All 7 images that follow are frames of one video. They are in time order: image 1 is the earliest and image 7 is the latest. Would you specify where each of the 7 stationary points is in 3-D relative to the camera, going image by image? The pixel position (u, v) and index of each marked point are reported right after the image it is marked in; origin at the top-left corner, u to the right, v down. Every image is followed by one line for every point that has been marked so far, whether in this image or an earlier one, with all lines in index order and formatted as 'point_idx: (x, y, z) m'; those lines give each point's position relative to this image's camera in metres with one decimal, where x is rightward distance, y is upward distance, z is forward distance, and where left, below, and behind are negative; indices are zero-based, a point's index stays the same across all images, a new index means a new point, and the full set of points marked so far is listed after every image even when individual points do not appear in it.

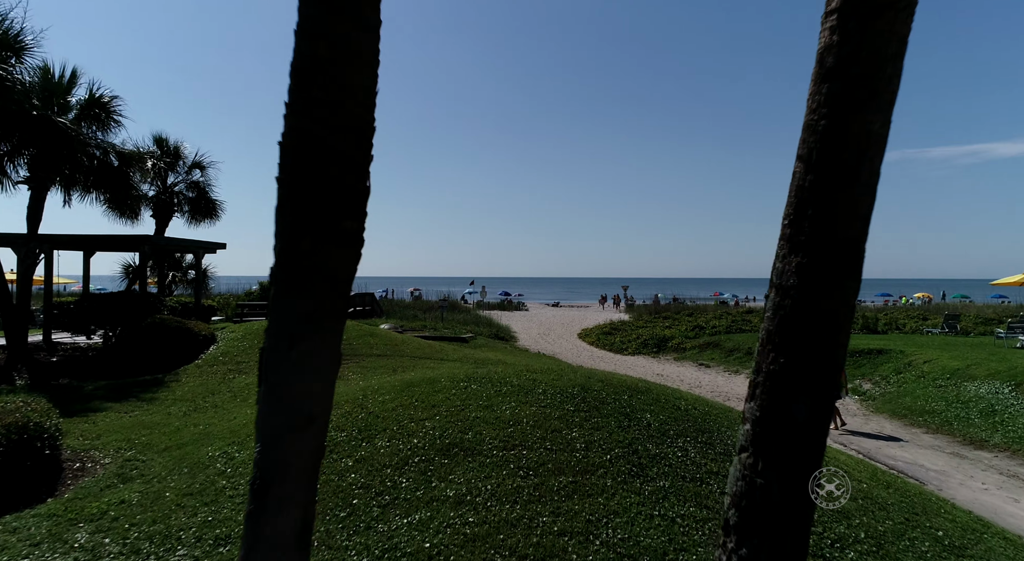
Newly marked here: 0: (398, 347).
0: (-2.7, -1.6, +13.7) m
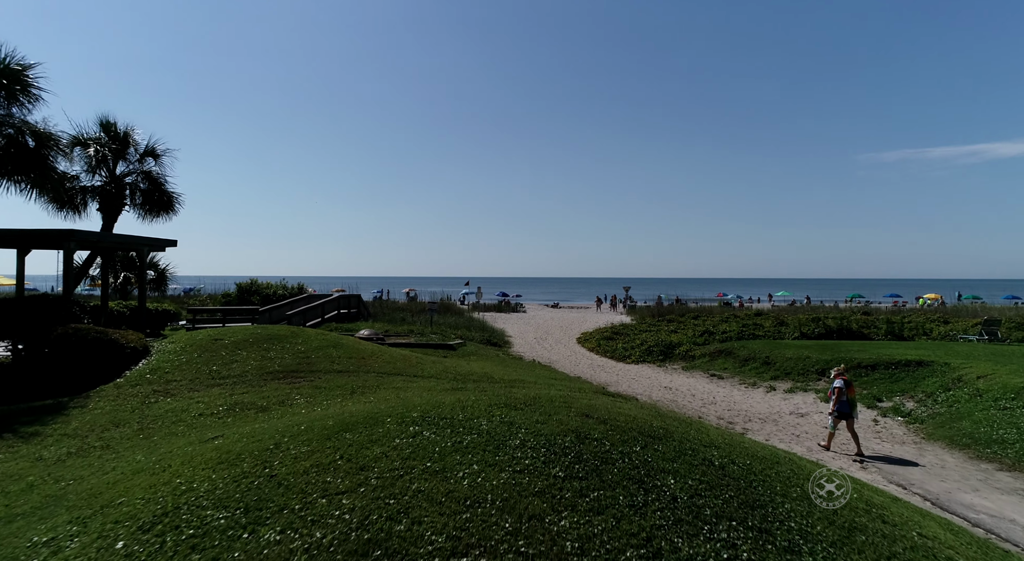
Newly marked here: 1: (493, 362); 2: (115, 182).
0: (-3.0, -1.6, +11.8) m
1: (-0.6, -2.5, +17.8) m
2: (-11.1, +2.8, +16.2) m
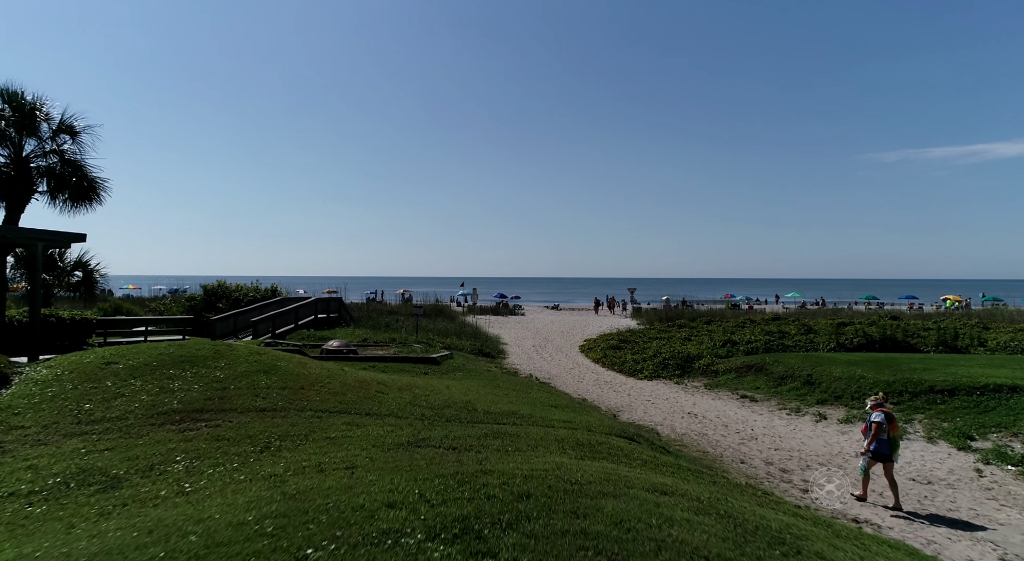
0: (-3.2, -1.7, +8.9) m
1: (-0.8, -2.6, +14.9) m
2: (-11.3, +2.7, +13.3) m
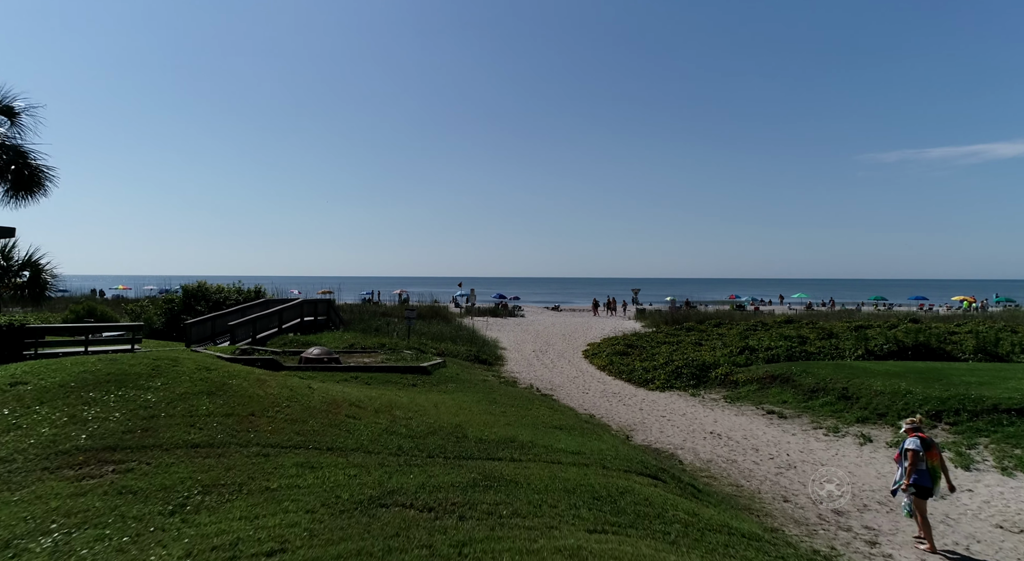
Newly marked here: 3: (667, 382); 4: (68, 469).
0: (-3.2, -1.7, +7.2) m
1: (-0.8, -2.6, +13.3) m
2: (-11.4, +2.7, +11.7) m
3: (+4.6, -3.0, +17.0) m
4: (-4.4, -1.9, +5.7) m
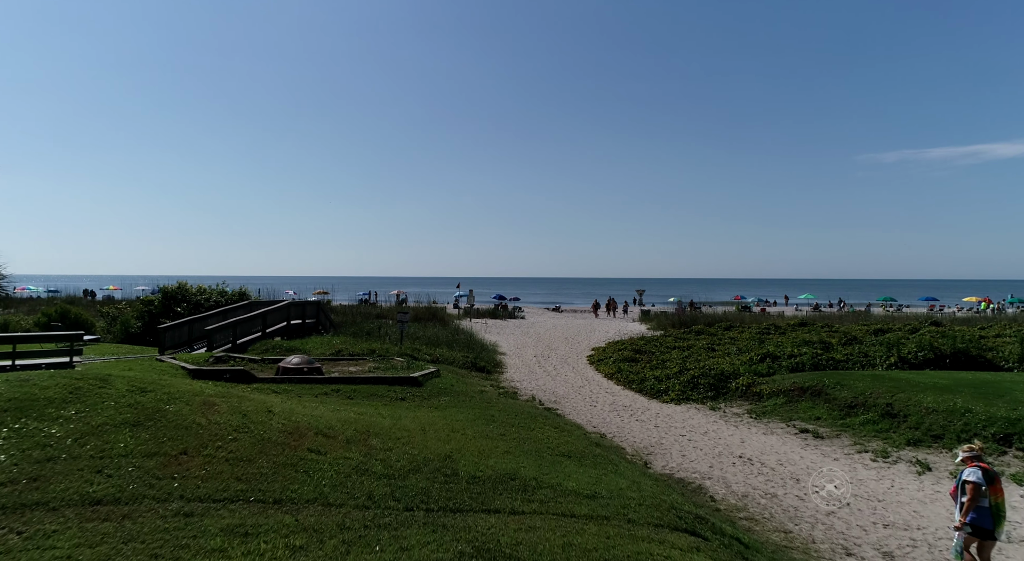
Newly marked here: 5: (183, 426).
0: (-3.2, -1.8, +5.7) m
1: (-0.8, -2.7, +11.7) m
2: (-11.4, +2.6, +10.1) m
3: (+4.6, -3.0, +15.4) m
4: (-4.4, -1.9, +4.2) m
5: (-3.6, -1.6, +6.4) m
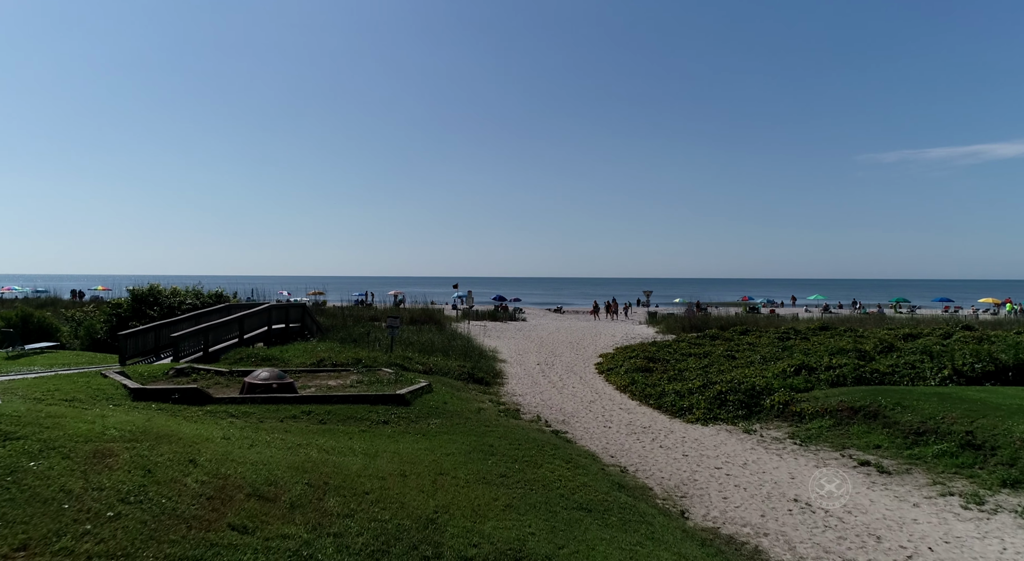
0: (-3.2, -1.8, +3.7) m
1: (-0.8, -2.7, +9.8) m
2: (-11.3, +2.6, +8.2) m
3: (+4.6, -3.1, +13.5) m
4: (-4.3, -1.9, +2.2) m
5: (-3.6, -1.7, +4.5) m
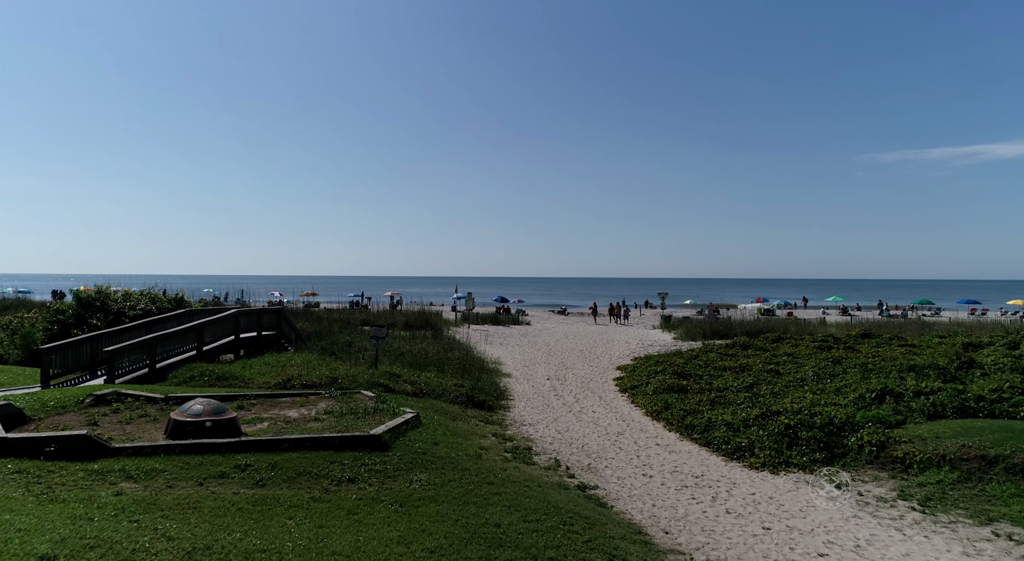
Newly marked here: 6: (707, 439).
0: (-3.0, -1.9, +0.6) m
1: (-0.6, -2.8, +6.7) m
2: (-11.1, +2.5, +5.1) m
3: (+4.8, -3.1, +10.4) m
4: (-4.1, -2.0, -0.9) m
5: (-3.4, -1.7, +1.4) m
6: (+4.0, -3.2, +11.8) m
